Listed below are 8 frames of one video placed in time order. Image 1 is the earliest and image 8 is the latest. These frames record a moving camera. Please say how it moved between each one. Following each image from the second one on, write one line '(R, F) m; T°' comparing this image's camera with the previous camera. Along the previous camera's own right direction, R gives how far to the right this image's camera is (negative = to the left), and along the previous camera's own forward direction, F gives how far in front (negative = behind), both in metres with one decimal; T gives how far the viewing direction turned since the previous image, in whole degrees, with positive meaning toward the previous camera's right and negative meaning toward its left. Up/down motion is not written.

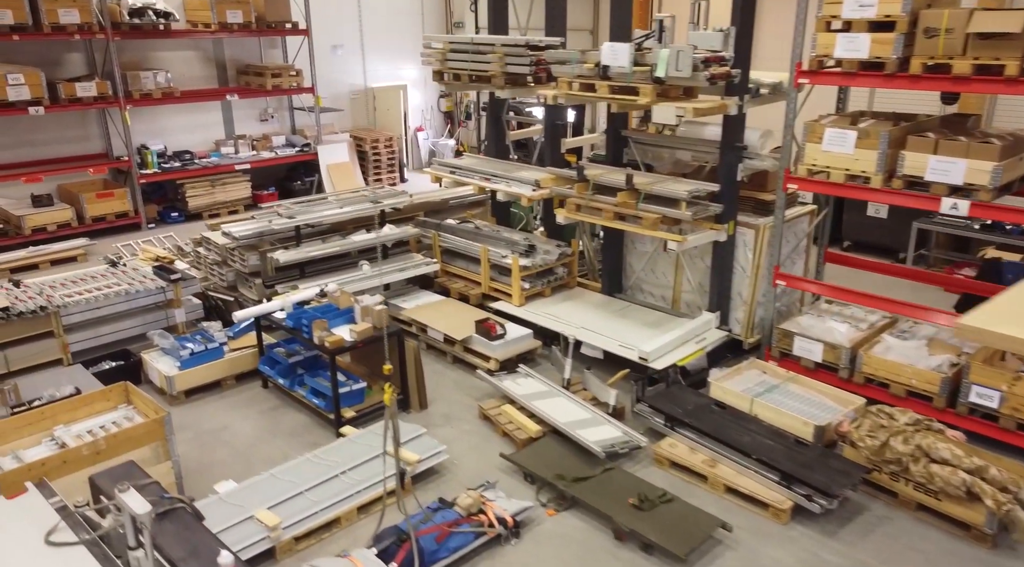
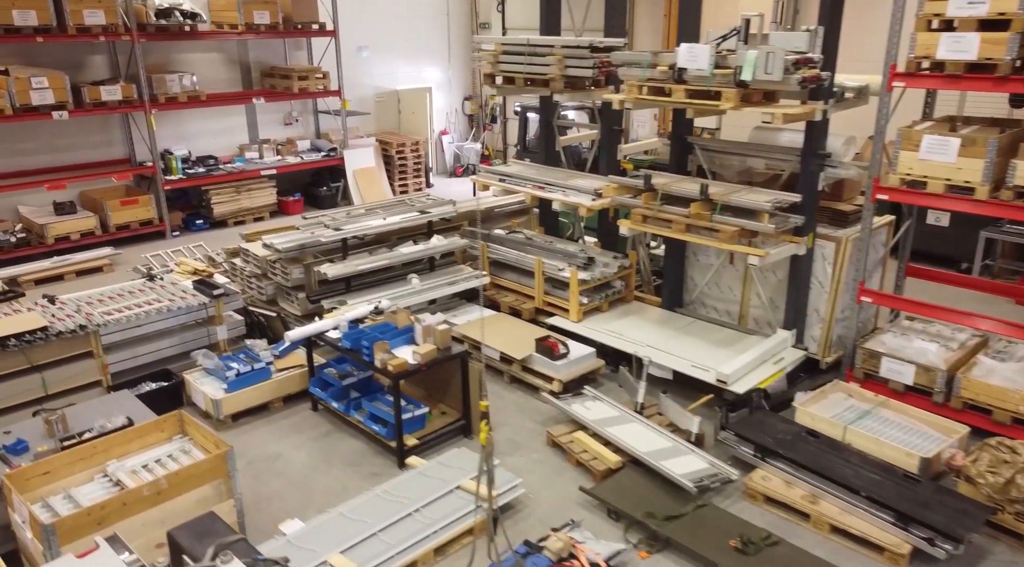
(-0.4, +0.3) m; 0°
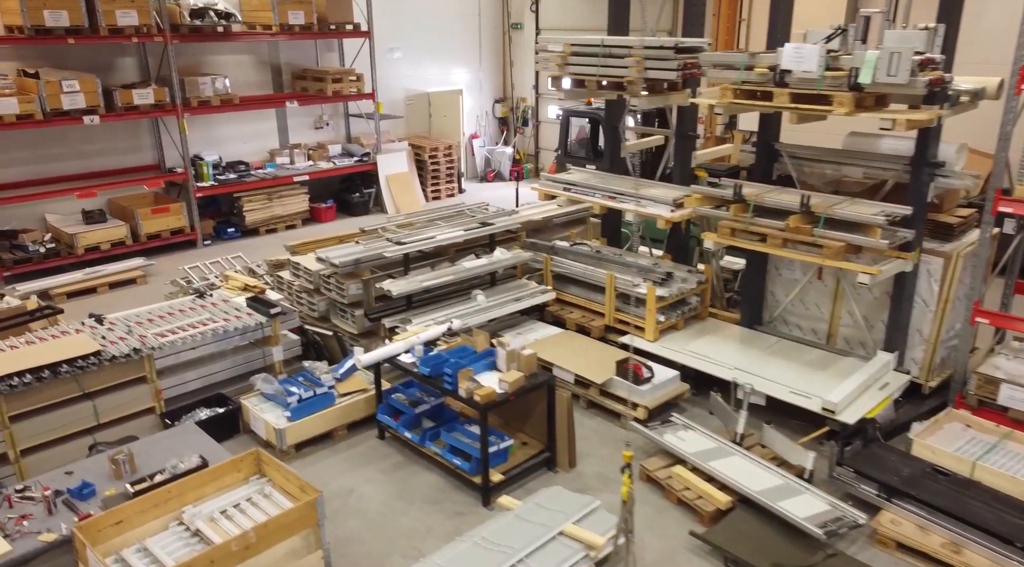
(-0.5, +0.4) m; 0°
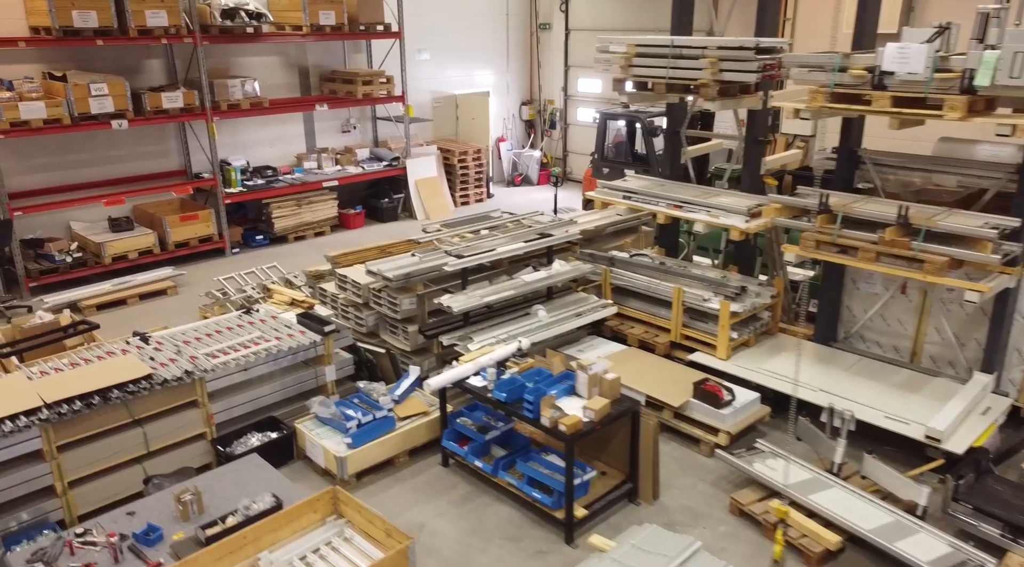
(-0.4, +0.3) m; 0°
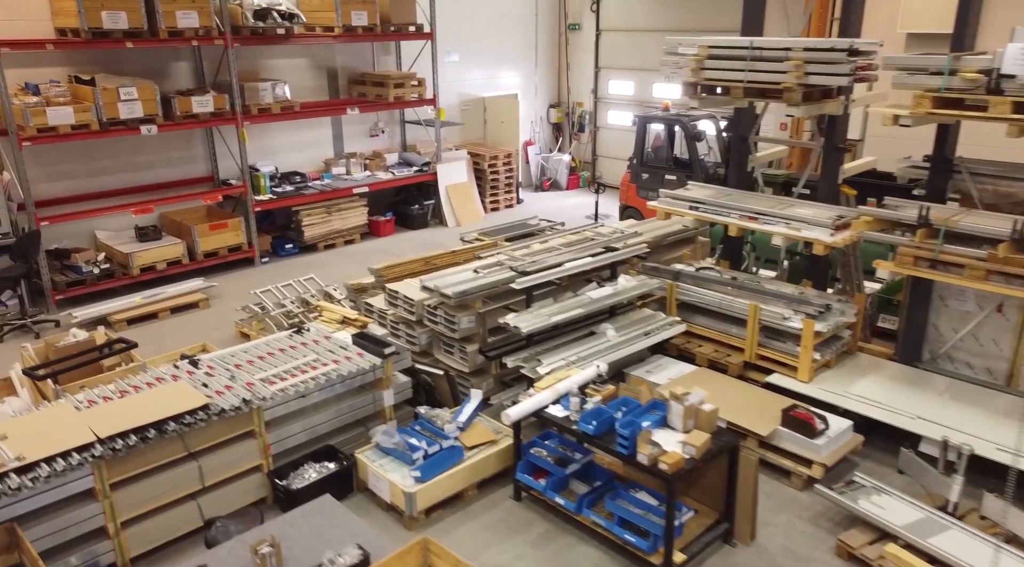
(-0.4, +0.3) m; 0°
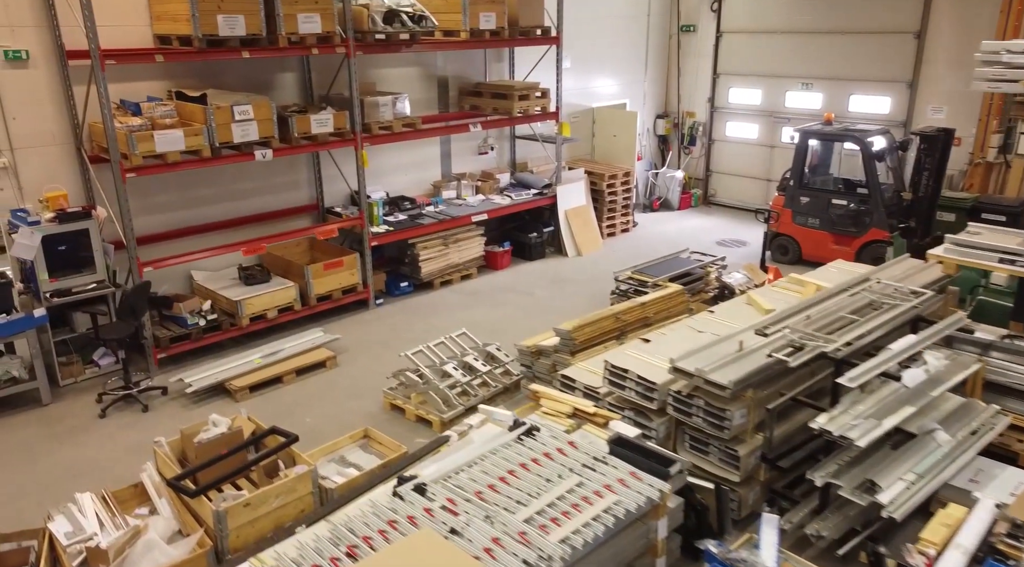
(-1.3, +1.2) m; -1°
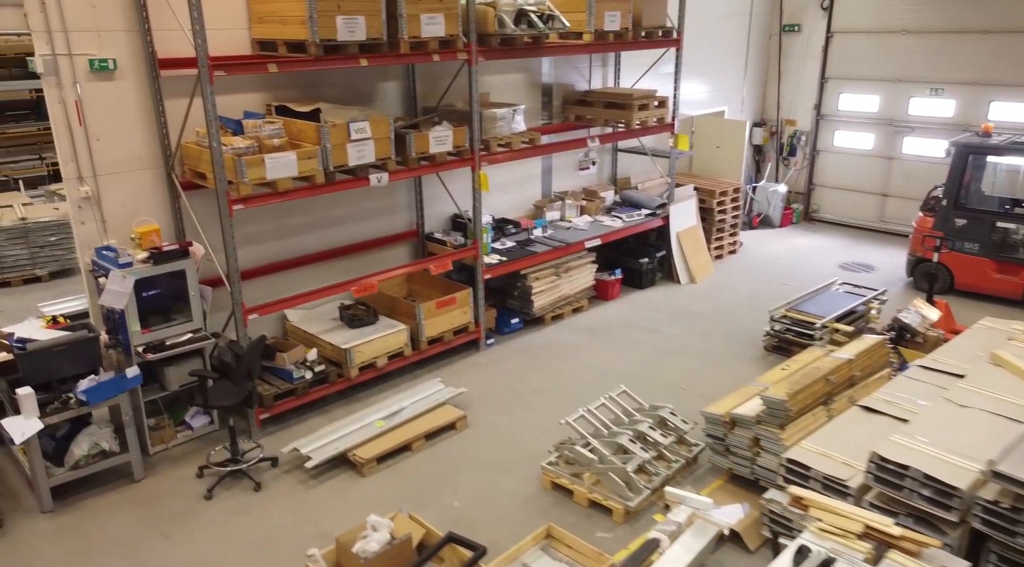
(-1.0, +0.9) m; -1°
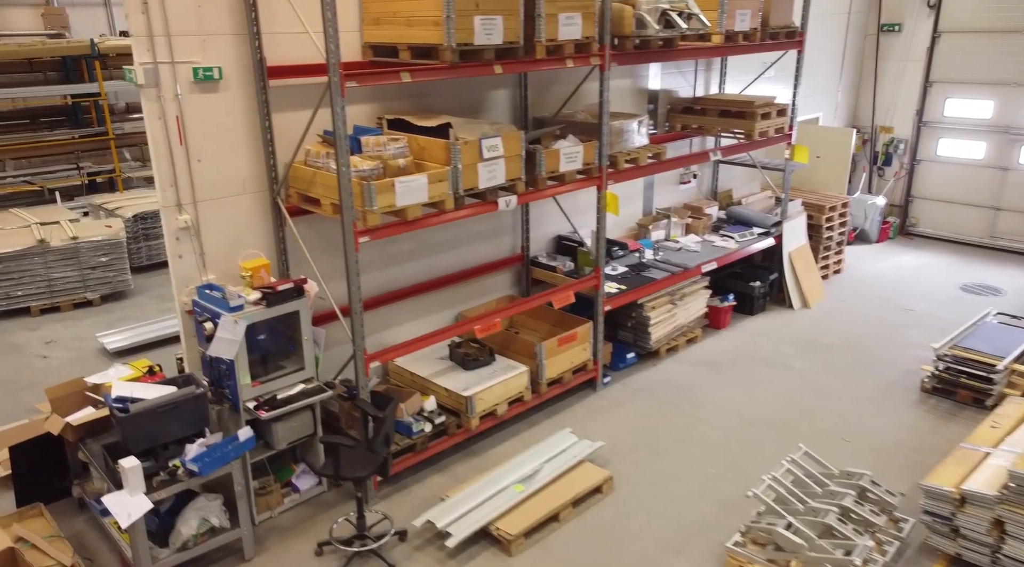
(-0.8, +0.7) m; -1°
